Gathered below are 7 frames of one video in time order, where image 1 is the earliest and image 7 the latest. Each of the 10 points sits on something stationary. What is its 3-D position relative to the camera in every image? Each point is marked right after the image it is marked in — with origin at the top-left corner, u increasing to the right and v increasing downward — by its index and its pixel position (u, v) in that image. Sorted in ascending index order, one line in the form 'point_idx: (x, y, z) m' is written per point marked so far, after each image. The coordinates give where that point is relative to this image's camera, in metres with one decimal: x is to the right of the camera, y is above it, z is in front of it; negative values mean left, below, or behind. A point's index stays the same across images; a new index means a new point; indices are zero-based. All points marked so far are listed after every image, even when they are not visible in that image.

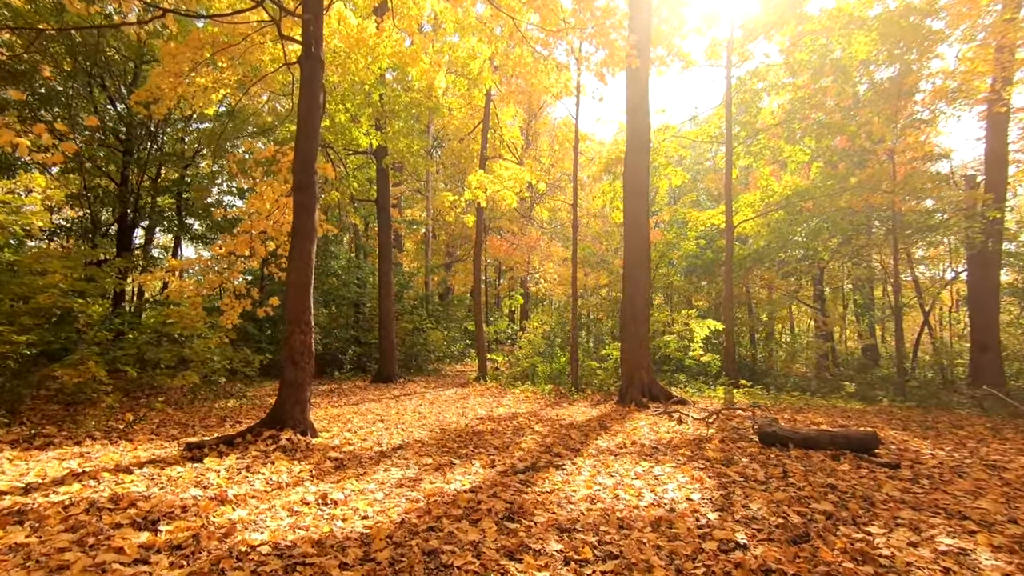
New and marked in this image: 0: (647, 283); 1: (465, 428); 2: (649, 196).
0: (+2.3, 0.0, +9.2) m
1: (-0.5, -1.7, +6.3) m
2: (+2.4, +1.6, +9.2) m
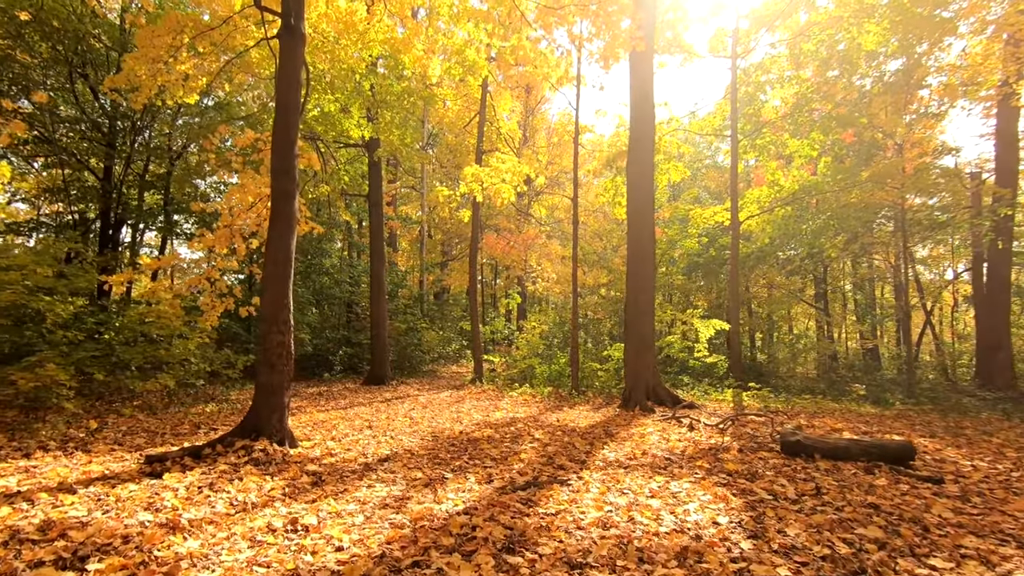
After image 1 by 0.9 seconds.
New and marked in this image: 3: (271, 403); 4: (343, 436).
0: (+2.3, +0.1, +8.7) m
1: (-0.6, -1.6, +5.9) m
2: (+2.3, +1.6, +8.8) m
3: (-2.2, -1.1, +4.9) m
4: (-1.8, -1.6, +5.6) m
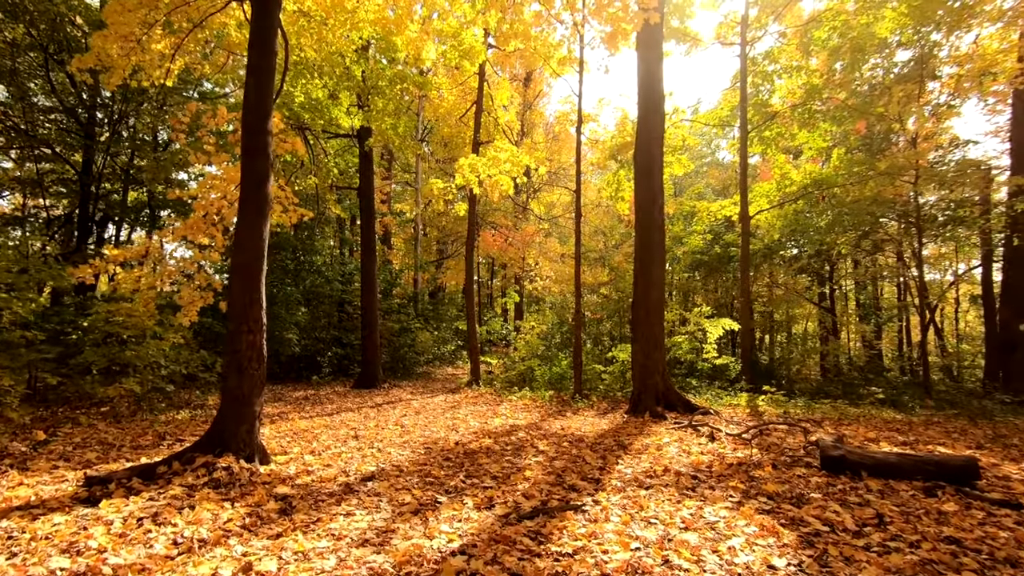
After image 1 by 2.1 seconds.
0: (+2.3, +0.1, +8.1) m
1: (-0.5, -1.6, +5.3) m
2: (+2.3, +1.7, +8.2) m
3: (-2.2, -1.0, +4.3) m
4: (-1.8, -1.5, +5.0) m
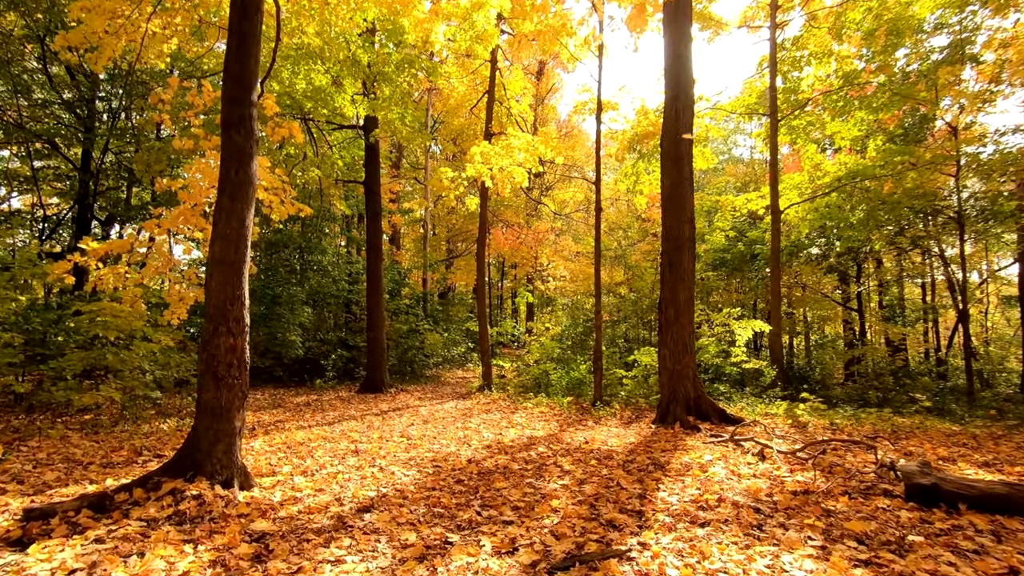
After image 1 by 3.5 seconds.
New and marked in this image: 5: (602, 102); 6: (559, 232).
0: (+2.5, +0.2, +7.4) m
1: (-0.4, -1.5, +4.6) m
2: (+2.6, +1.7, +7.5) m
3: (-2.0, -1.0, +3.6) m
4: (-1.6, -1.5, +4.4) m
5: (+1.7, +3.6, +10.3) m
6: (+1.4, +1.7, +16.5) m
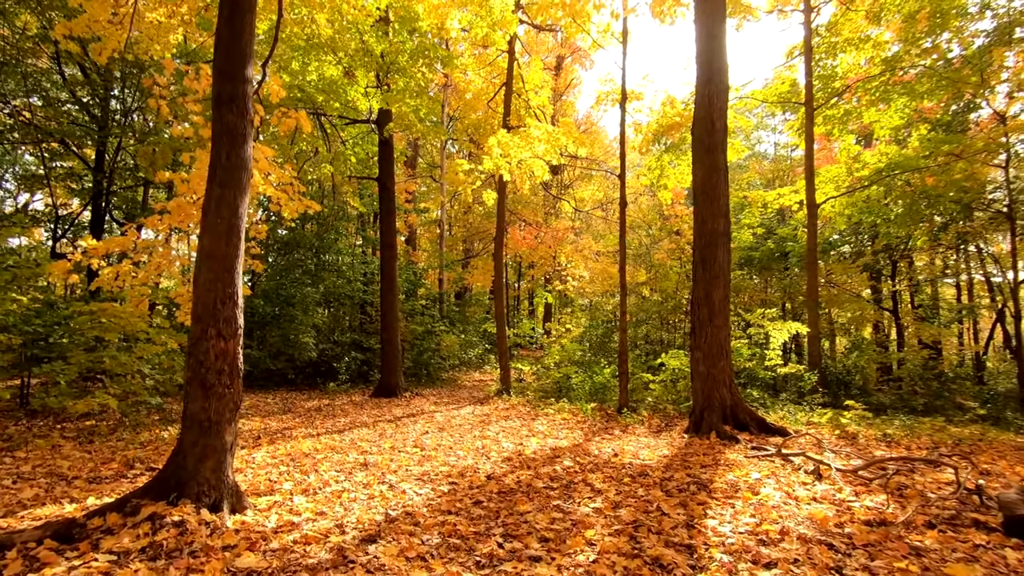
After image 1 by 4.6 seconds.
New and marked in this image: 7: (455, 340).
0: (+2.8, +0.2, +6.9) m
1: (-0.2, -1.5, +4.1) m
2: (+2.8, +1.7, +7.0) m
3: (-1.9, -0.9, +3.2) m
4: (-1.4, -1.5, +4.0) m
5: (+2.1, +3.6, +9.8) m
6: (+2.0, +1.7, +16.0) m
7: (-1.5, -1.4, +14.0) m
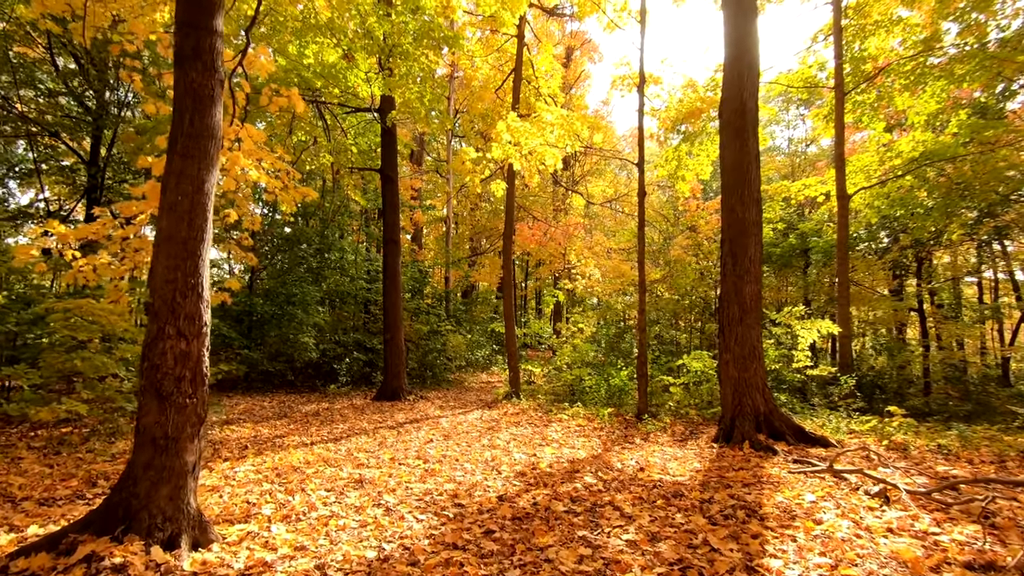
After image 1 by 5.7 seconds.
0: (+2.9, +0.2, +6.3) m
1: (-0.1, -1.5, +3.6) m
2: (+3.0, +1.8, +6.4) m
3: (-1.8, -0.9, +2.7) m
4: (-1.3, -1.4, +3.4) m
5: (+2.3, +3.7, +9.2) m
6: (+2.2, +1.8, +15.4) m
7: (-1.3, -1.3, +13.4) m
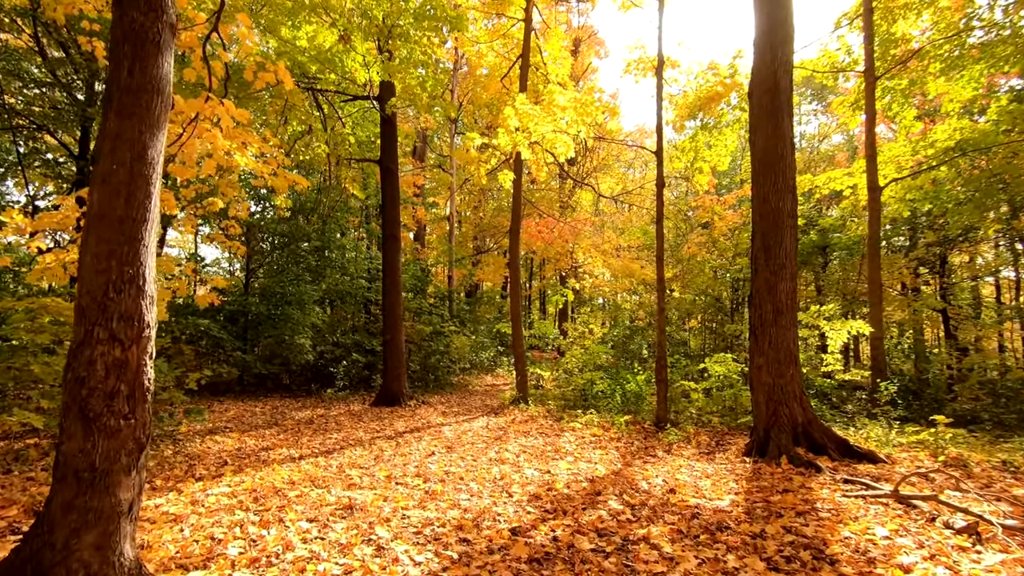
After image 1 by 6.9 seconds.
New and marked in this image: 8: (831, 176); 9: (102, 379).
0: (+3.0, +0.3, +5.7) m
1: (0.0, -1.4, +3.0) m
2: (+3.1, +1.8, +5.8) m
3: (-1.7, -0.9, +2.1) m
4: (-1.2, -1.4, +2.8) m
5: (+2.4, +3.7, +8.6) m
6: (+2.4, +1.8, +14.8) m
7: (-1.1, -1.3, +12.8) m
8: (+6.5, +2.2, +11.0) m
9: (-1.7, -0.4, +2.2) m
